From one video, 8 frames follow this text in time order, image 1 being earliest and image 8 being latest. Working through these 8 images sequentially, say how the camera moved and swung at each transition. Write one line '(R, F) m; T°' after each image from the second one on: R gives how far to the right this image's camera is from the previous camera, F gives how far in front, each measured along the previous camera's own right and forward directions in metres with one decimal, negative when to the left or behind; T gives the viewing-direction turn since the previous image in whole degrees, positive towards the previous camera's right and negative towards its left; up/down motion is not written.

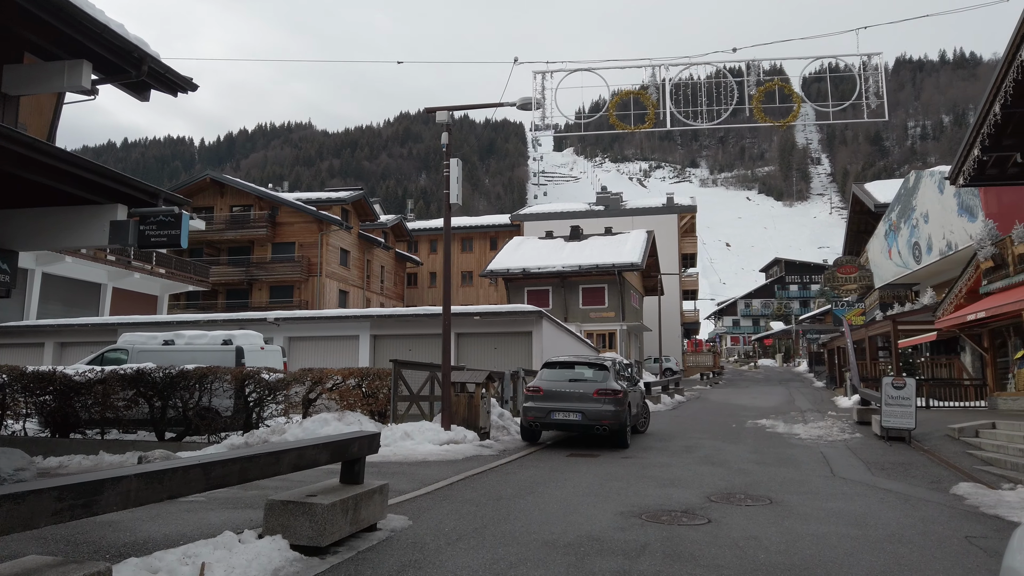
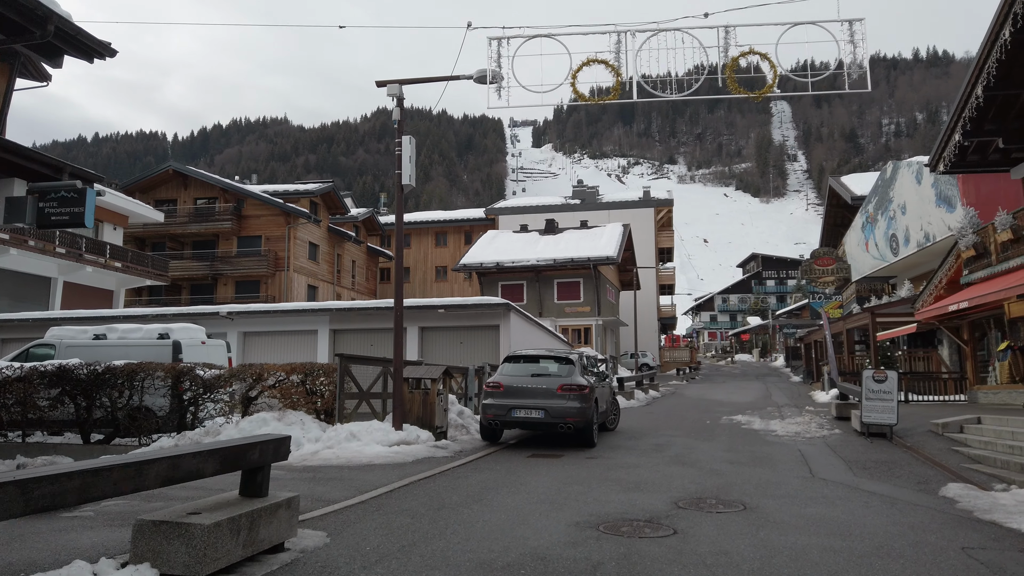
(+0.3, +0.8) m; +2°
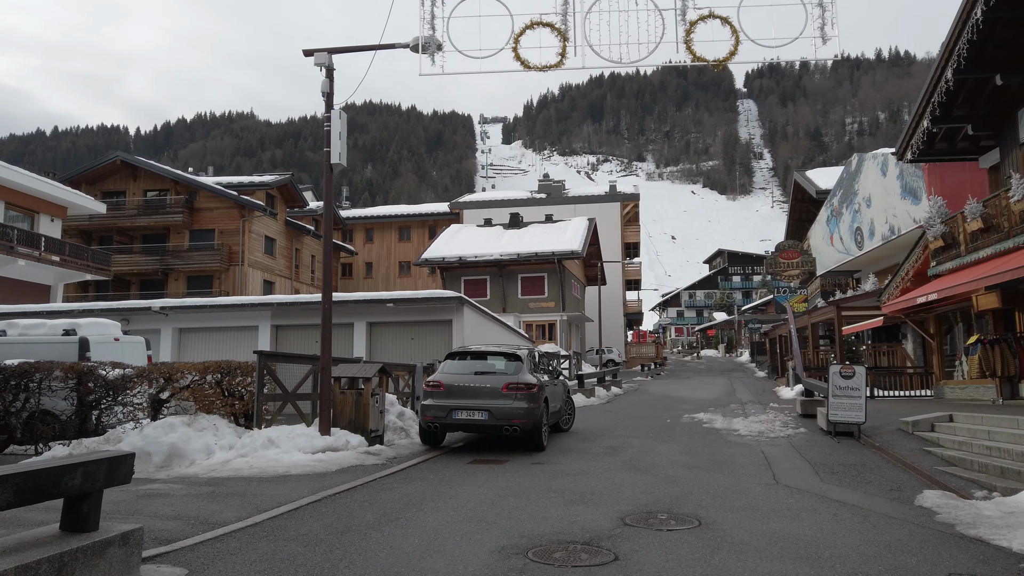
(+0.4, +0.9) m; +2°
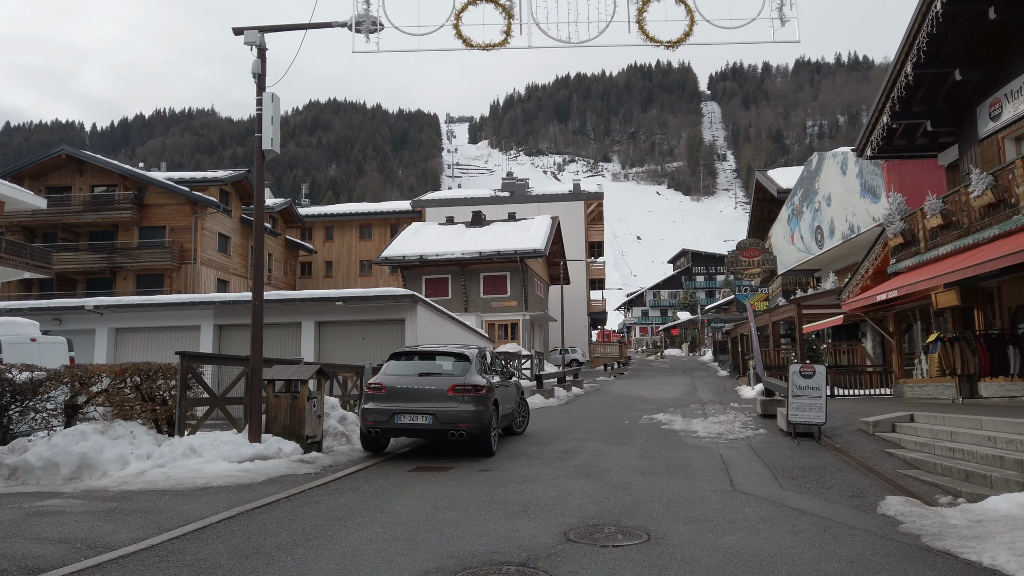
(+0.3, +0.5) m; +3°
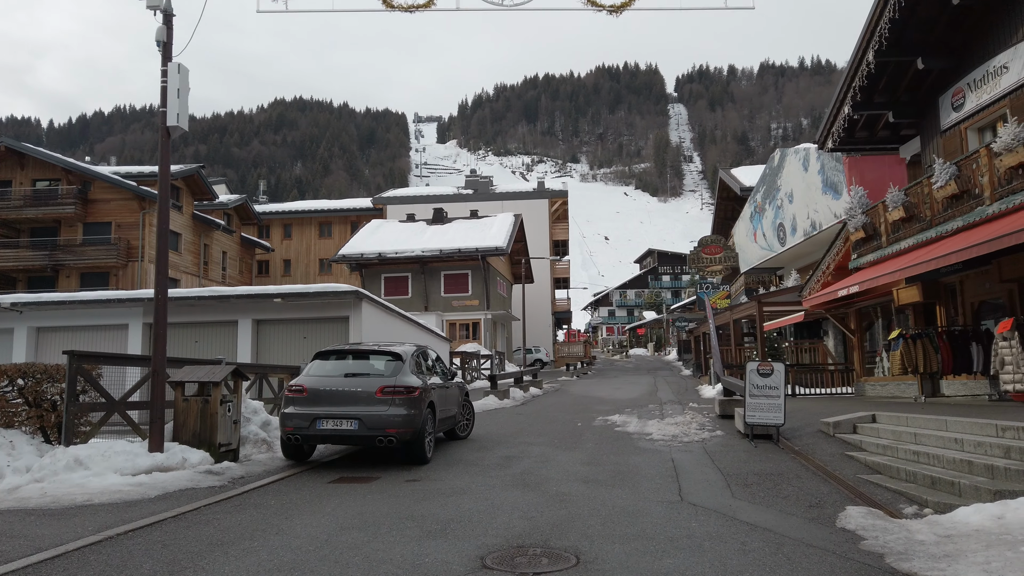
(+0.4, +0.7) m; +3°
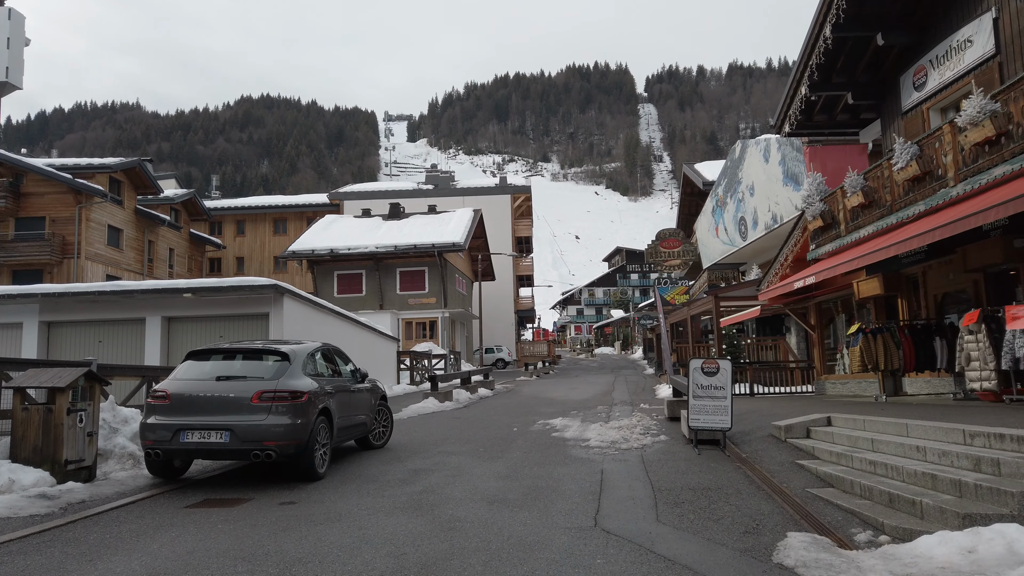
(+0.7, +1.1) m; +2°
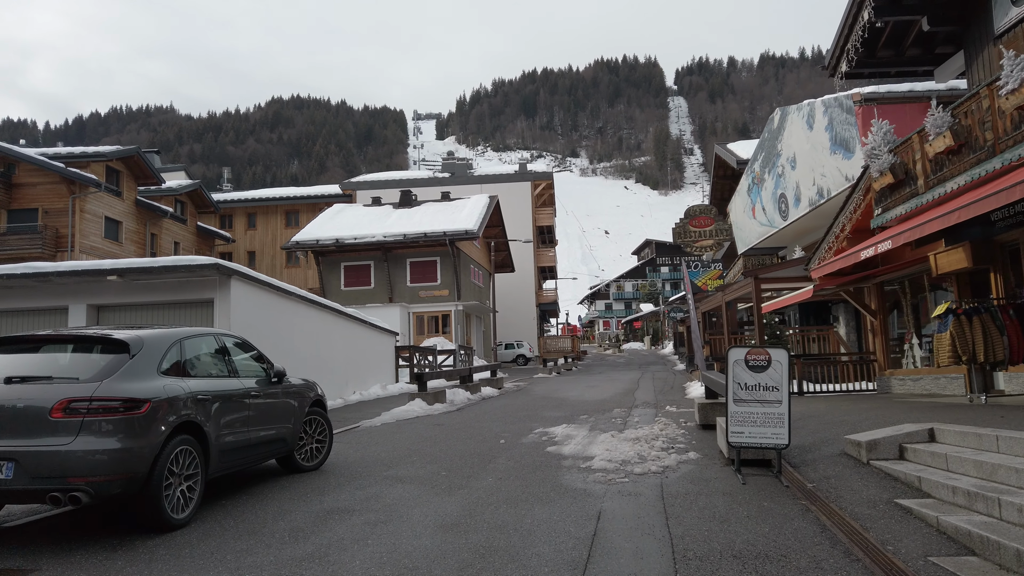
(+0.6, +2.5) m; -3°
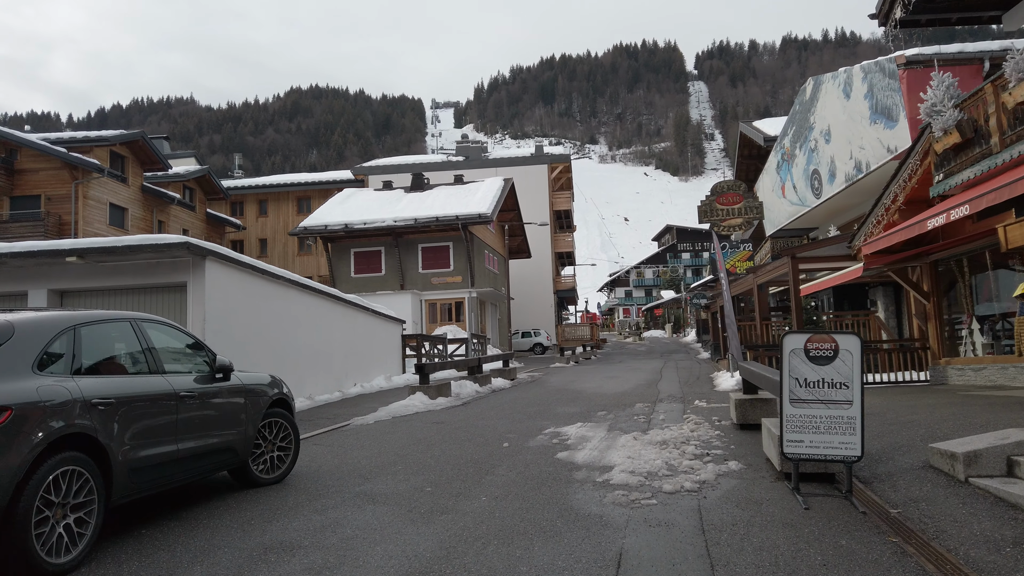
(+0.2, +1.3) m; -2°
